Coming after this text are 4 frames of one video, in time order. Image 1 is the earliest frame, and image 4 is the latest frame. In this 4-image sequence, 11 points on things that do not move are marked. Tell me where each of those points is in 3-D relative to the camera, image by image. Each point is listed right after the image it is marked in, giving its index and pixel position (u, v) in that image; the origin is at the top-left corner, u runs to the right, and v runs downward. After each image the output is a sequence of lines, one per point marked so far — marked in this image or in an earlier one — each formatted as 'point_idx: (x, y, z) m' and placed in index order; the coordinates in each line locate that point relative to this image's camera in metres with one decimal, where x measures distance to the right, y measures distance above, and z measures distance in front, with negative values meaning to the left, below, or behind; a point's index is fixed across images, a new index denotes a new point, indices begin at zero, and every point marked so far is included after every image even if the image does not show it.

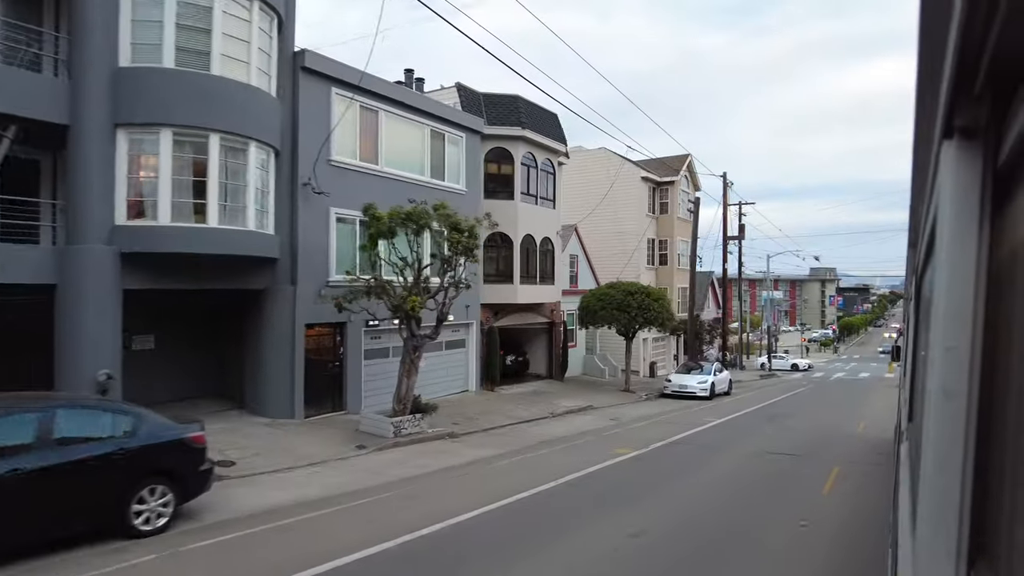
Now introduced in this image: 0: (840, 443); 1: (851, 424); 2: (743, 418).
0: (+7.7, -3.5, +15.7) m
1: (+9.9, -3.9, +19.6) m
2: (+6.6, -3.7, +19.2) m
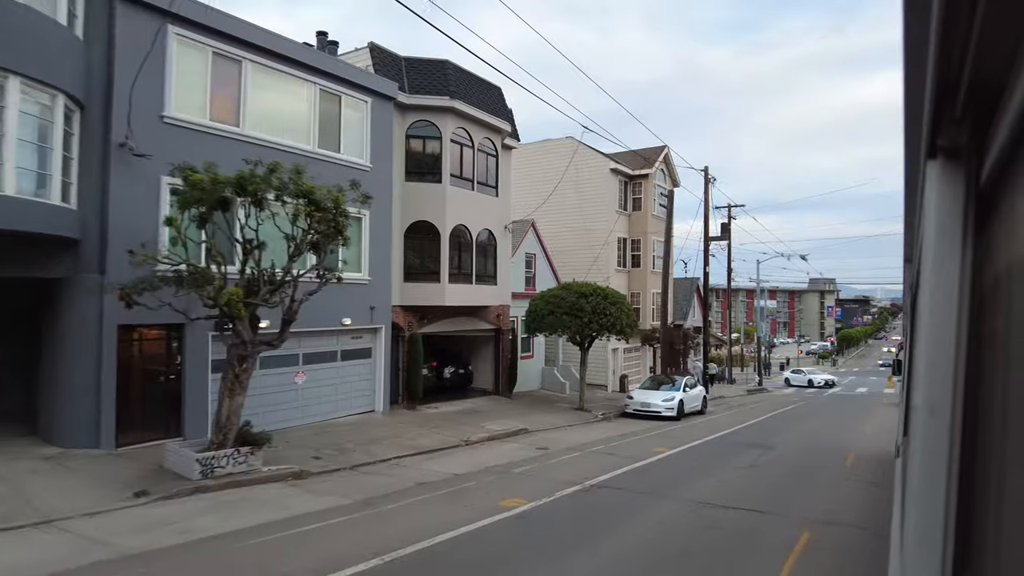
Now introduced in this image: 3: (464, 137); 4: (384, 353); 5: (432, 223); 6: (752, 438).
0: (+5.5, -3.4, +12.0) m
1: (+7.8, -3.9, +16.0) m
2: (+4.5, -3.7, +15.6) m
3: (-1.5, +4.5, +20.0) m
4: (-3.3, -1.6, +17.1) m
5: (-2.4, +1.9, +19.3) m
6: (+6.3, -3.9, +17.6) m
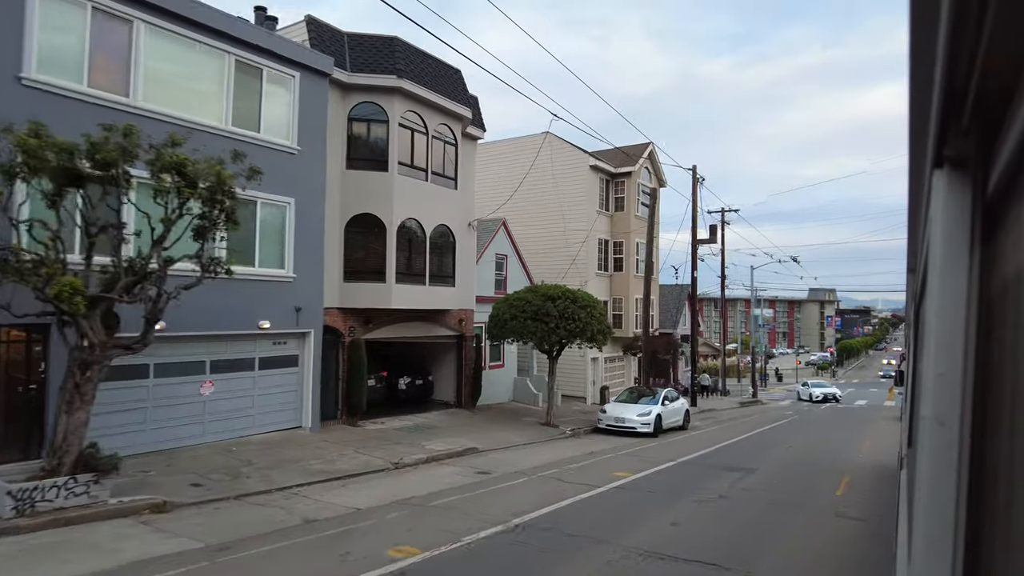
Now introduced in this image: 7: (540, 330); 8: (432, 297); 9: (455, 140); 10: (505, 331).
0: (+4.3, -3.4, +10.0) m
1: (+6.6, -3.9, +14.0) m
2: (+3.3, -3.7, +13.5) m
3: (-2.6, +4.5, +18.1) m
4: (-4.5, -1.6, +15.1) m
5: (-3.5, +1.9, +17.3) m
6: (+5.1, -3.9, +15.6) m
7: (+0.8, -1.2, +18.8) m
8: (-2.2, -0.3, +18.8) m
9: (-1.7, +4.3, +19.6) m
10: (-0.2, -1.2, +19.3) m
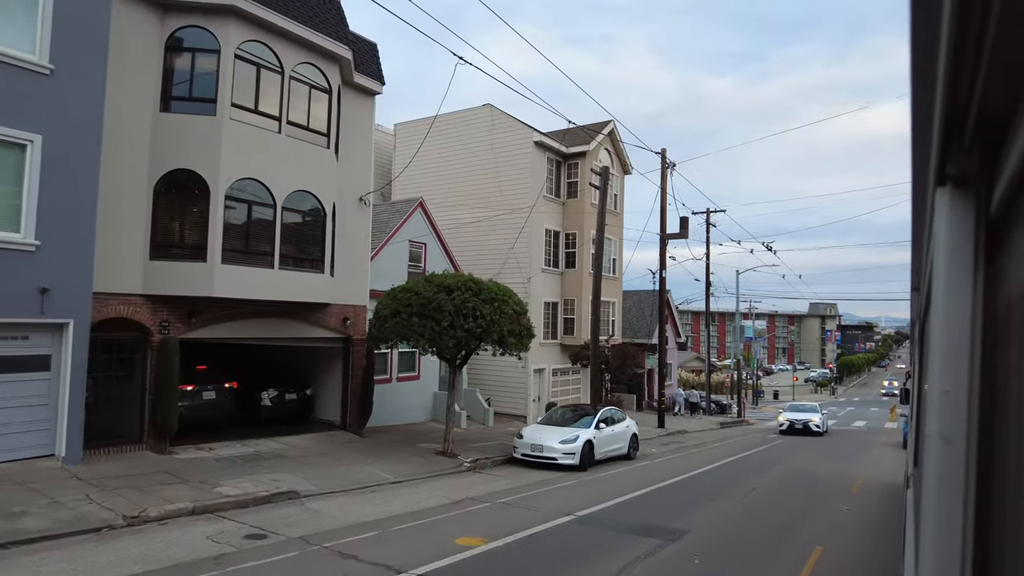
0: (+1.7, -3.0, +5.6) m
1: (+4.0, -3.6, +9.5) m
2: (+0.7, -3.3, +9.1) m
3: (-5.1, +4.8, +13.9) m
4: (-7.1, -1.2, +10.8) m
5: (-6.1, +2.2, +13.0) m
6: (+2.5, -3.7, +11.1) m
7: (-1.8, -0.9, +14.4) m
8: (-4.8, 0.0, +14.5) m
9: (-4.2, +4.6, +15.4) m
10: (-2.8, -1.0, +15.0) m
